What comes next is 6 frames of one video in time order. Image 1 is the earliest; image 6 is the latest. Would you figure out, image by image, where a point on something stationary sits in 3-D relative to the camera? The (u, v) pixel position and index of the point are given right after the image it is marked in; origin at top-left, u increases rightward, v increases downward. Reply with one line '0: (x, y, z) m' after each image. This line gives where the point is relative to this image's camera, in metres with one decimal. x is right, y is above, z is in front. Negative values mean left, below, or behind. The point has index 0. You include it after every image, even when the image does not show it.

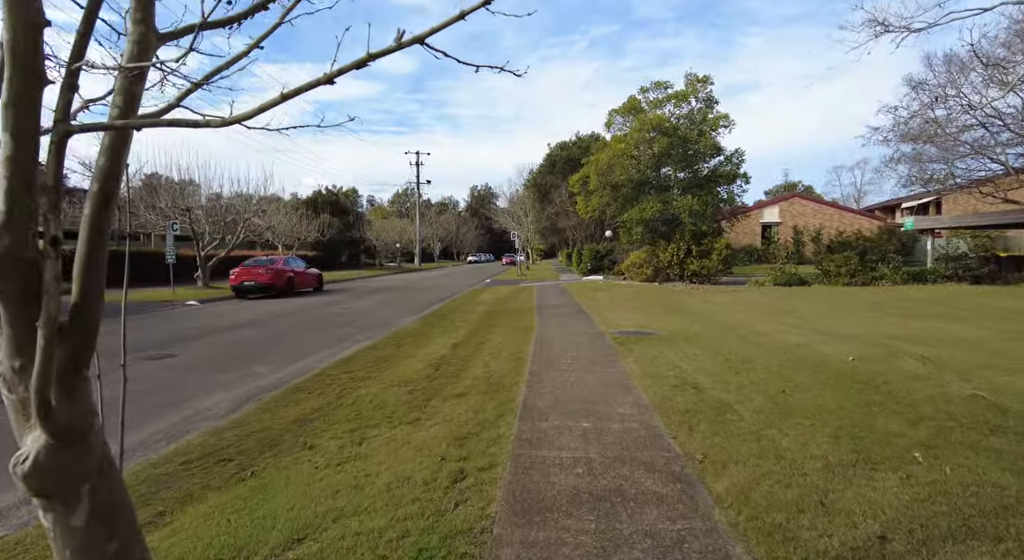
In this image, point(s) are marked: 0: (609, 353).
0: (+1.3, -1.0, +7.8) m
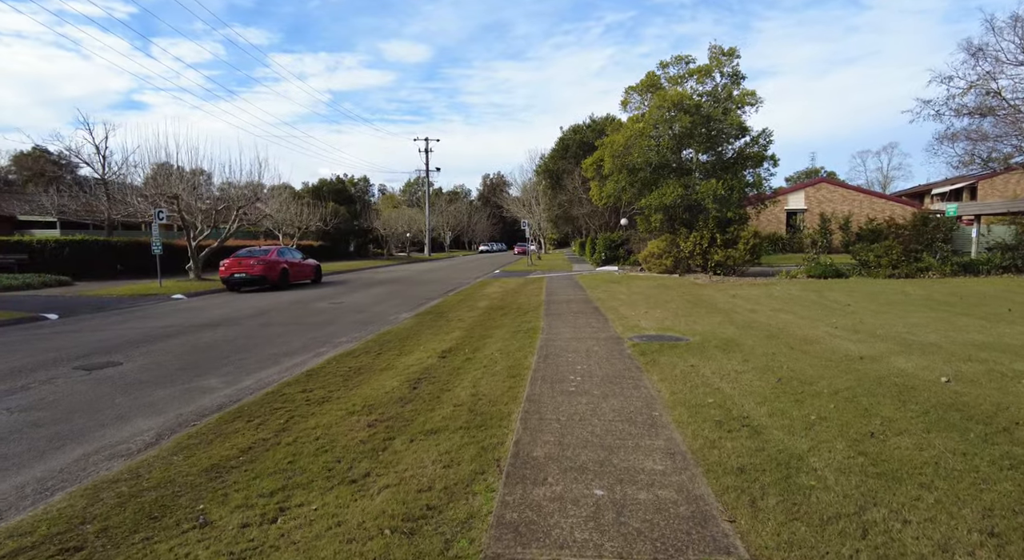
0: (+1.3, -0.9, +6.3) m
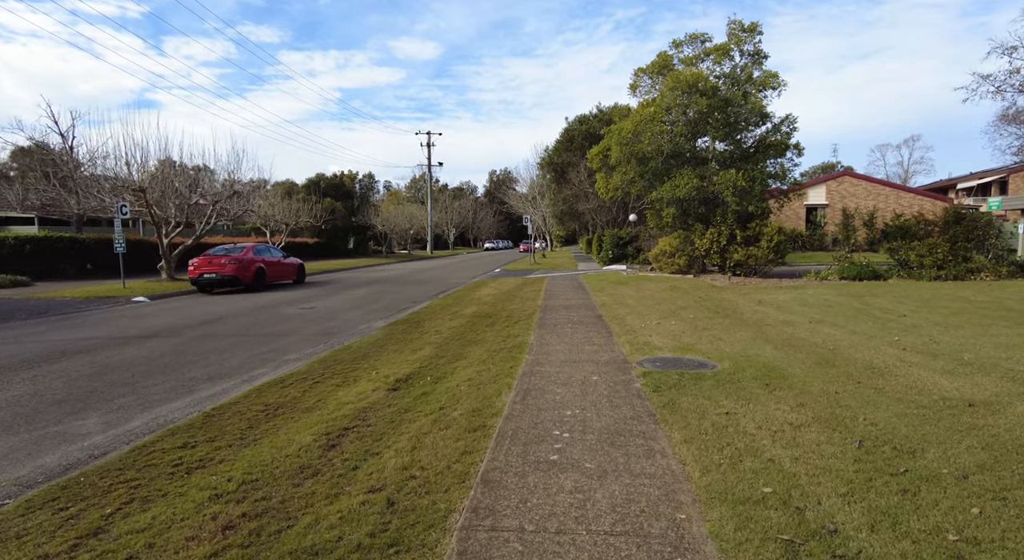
0: (+1.0, -1.0, +4.5) m
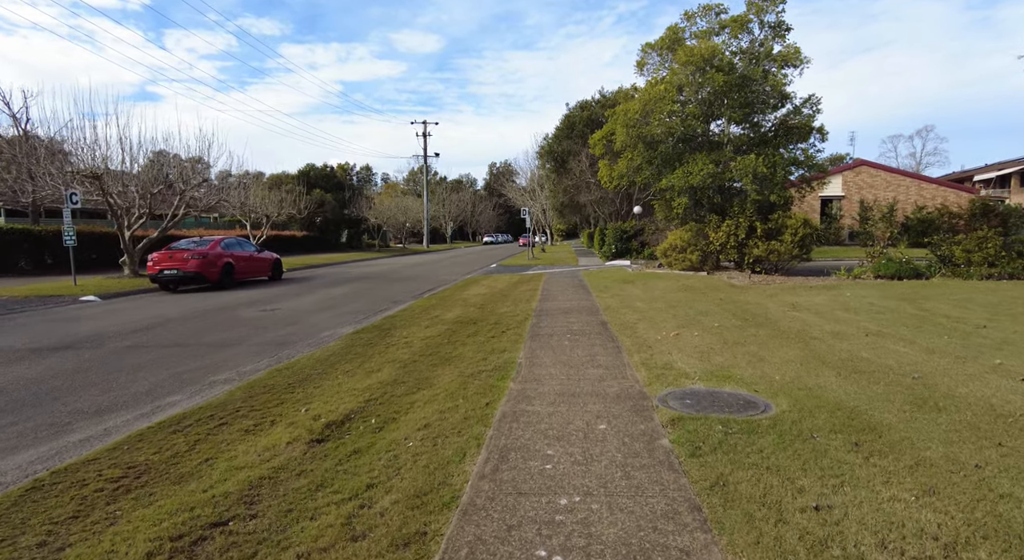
0: (+0.8, -1.1, +2.8) m
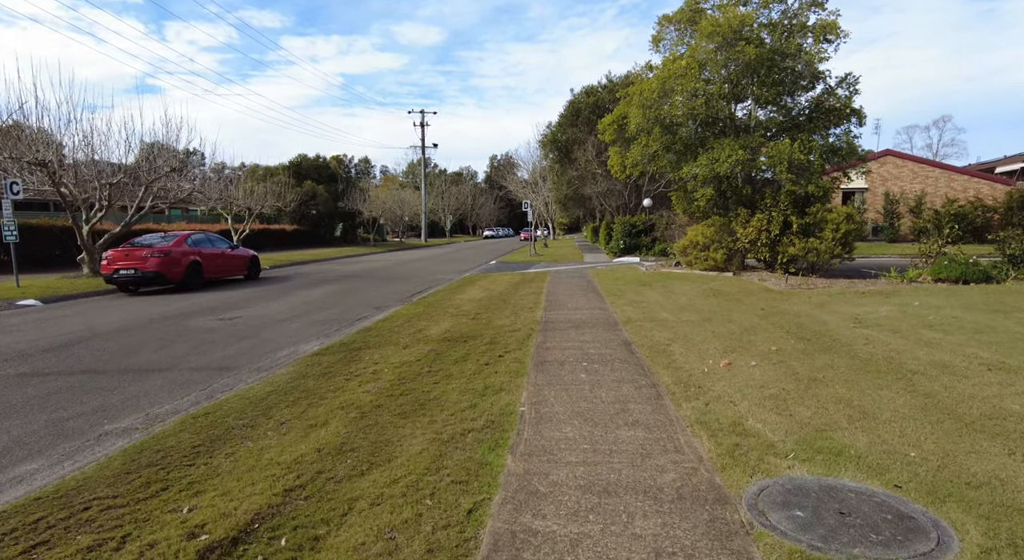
0: (+0.7, -1.3, +1.0) m
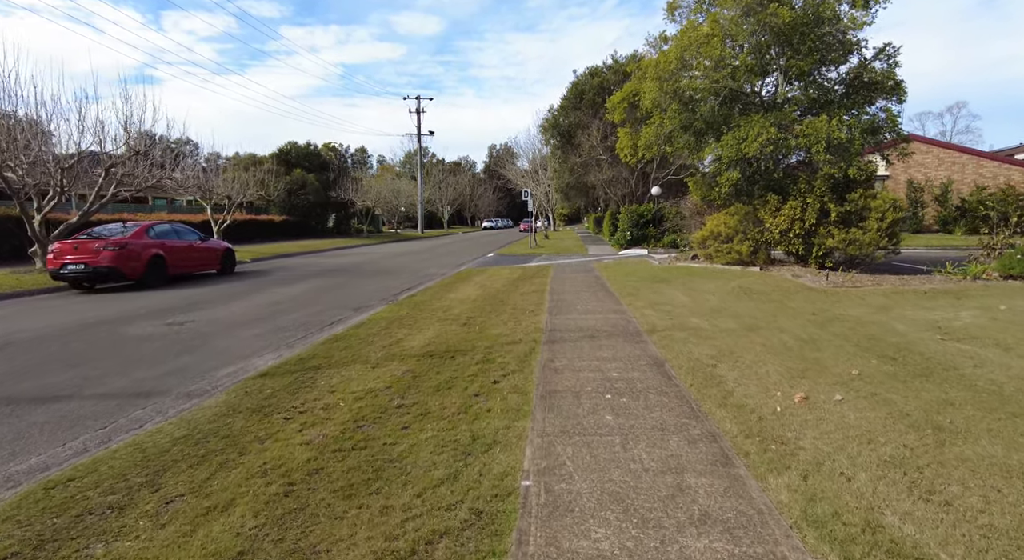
0: (+0.7, -1.4, -0.6) m
